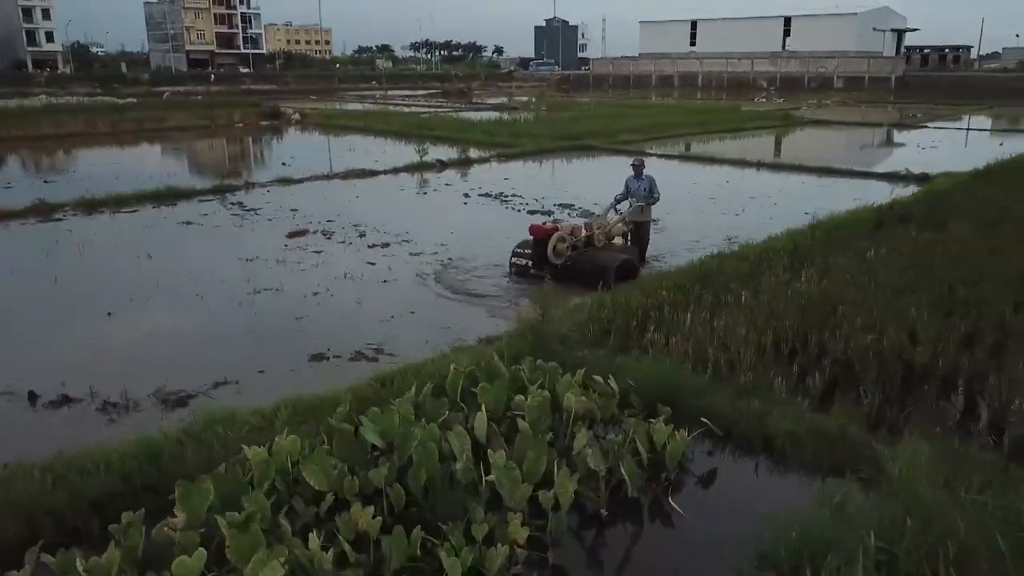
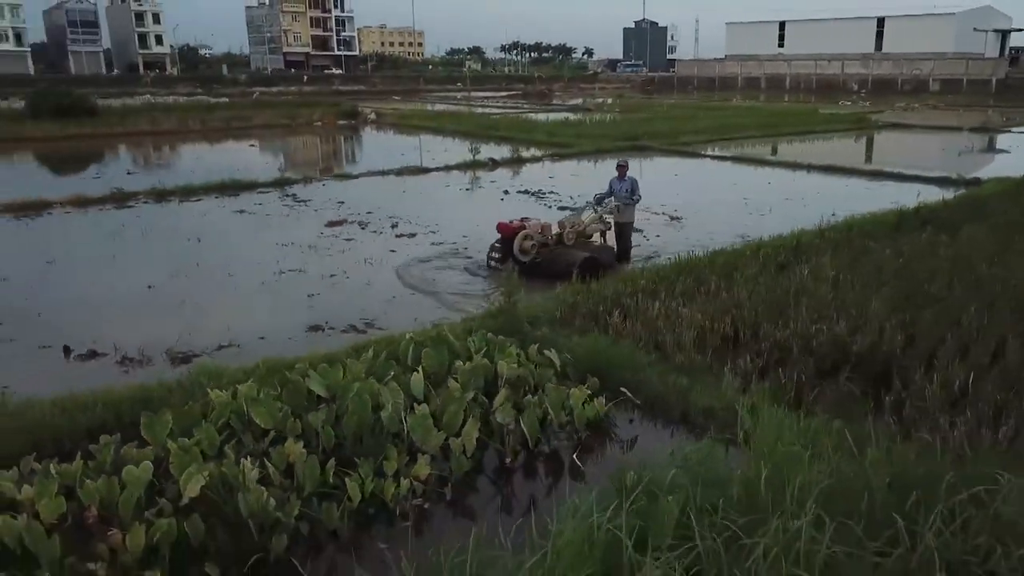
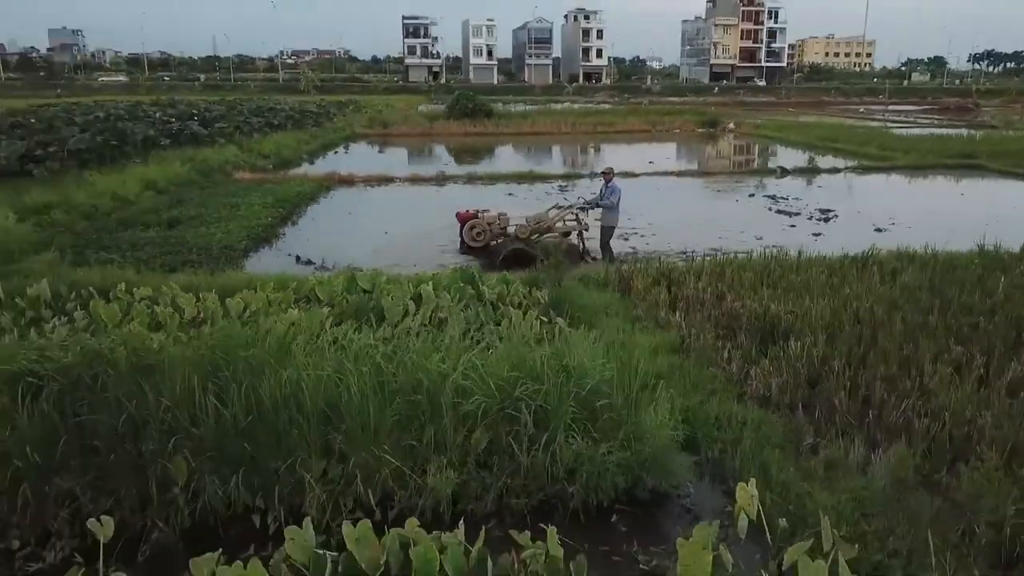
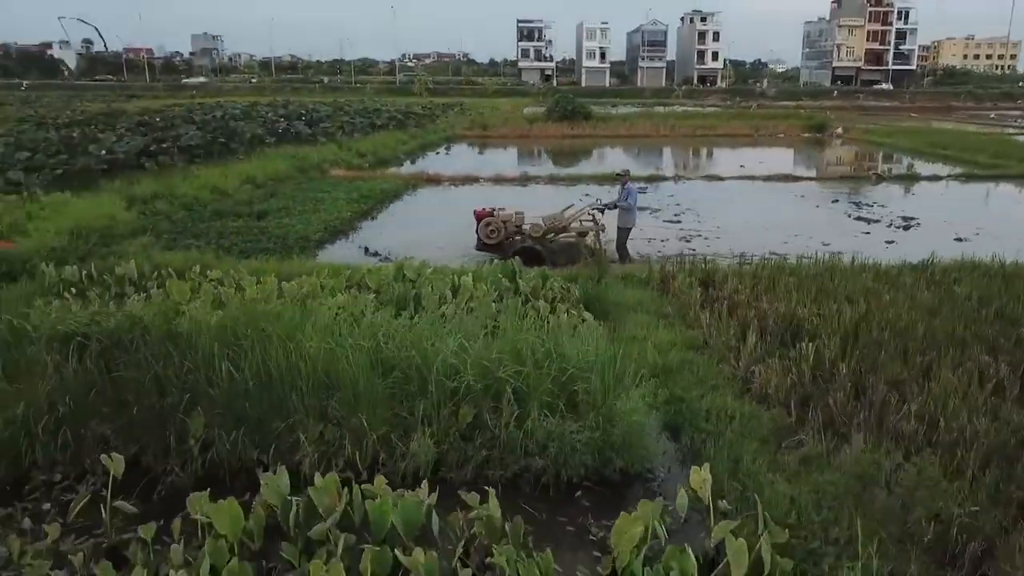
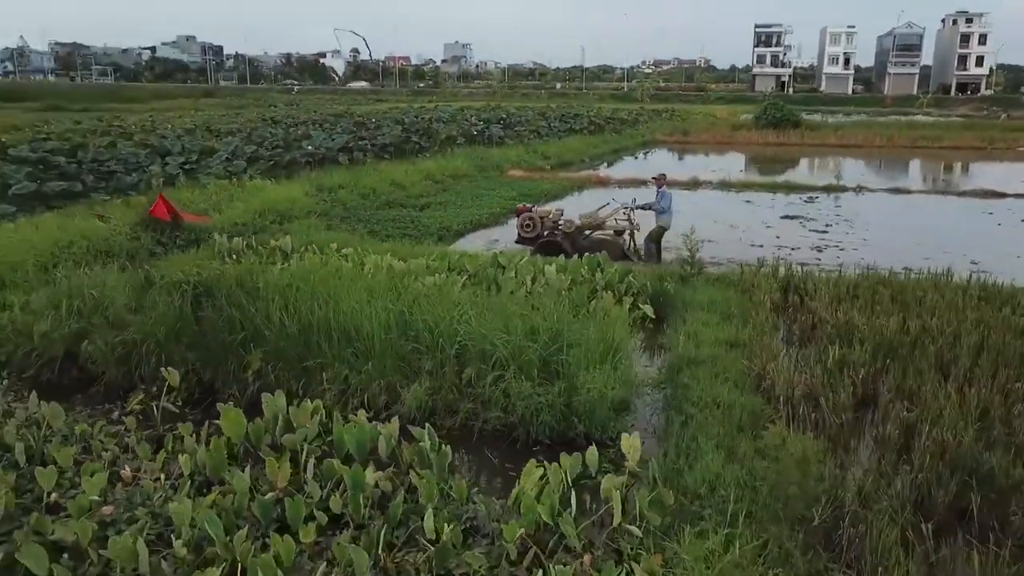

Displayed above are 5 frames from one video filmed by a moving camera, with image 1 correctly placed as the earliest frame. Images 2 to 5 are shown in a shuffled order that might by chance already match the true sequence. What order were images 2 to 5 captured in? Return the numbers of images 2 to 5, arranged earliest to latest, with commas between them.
2, 3, 4, 5
